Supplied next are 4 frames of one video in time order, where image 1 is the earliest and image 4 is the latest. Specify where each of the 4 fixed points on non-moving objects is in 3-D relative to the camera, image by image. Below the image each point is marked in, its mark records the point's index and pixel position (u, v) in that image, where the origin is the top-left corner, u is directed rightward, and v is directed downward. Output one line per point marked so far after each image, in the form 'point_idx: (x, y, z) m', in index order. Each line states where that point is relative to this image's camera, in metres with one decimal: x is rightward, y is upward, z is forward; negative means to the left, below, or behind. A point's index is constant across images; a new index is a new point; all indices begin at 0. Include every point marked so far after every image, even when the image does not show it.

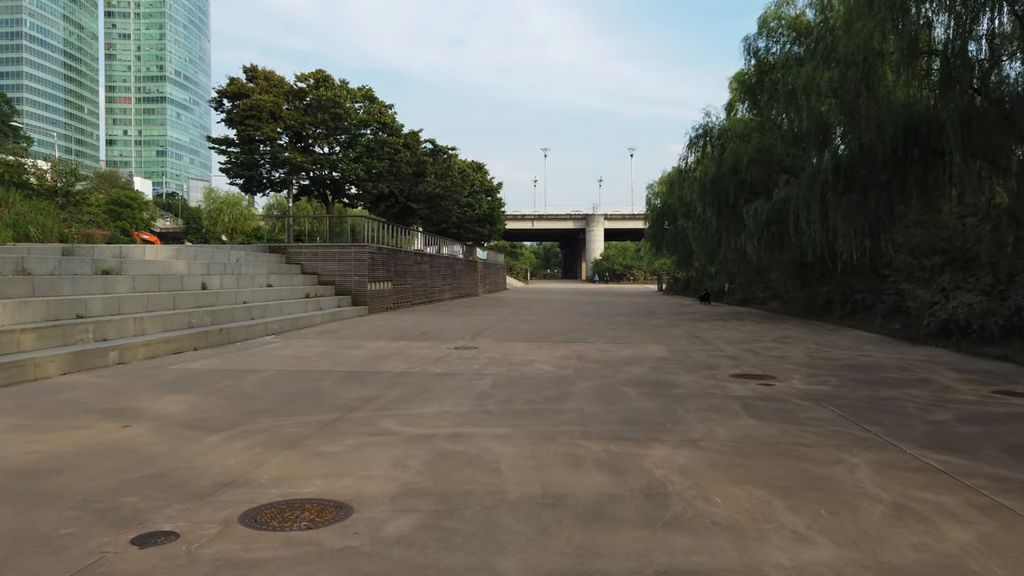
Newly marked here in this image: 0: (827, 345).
0: (+4.7, -0.9, +11.7) m
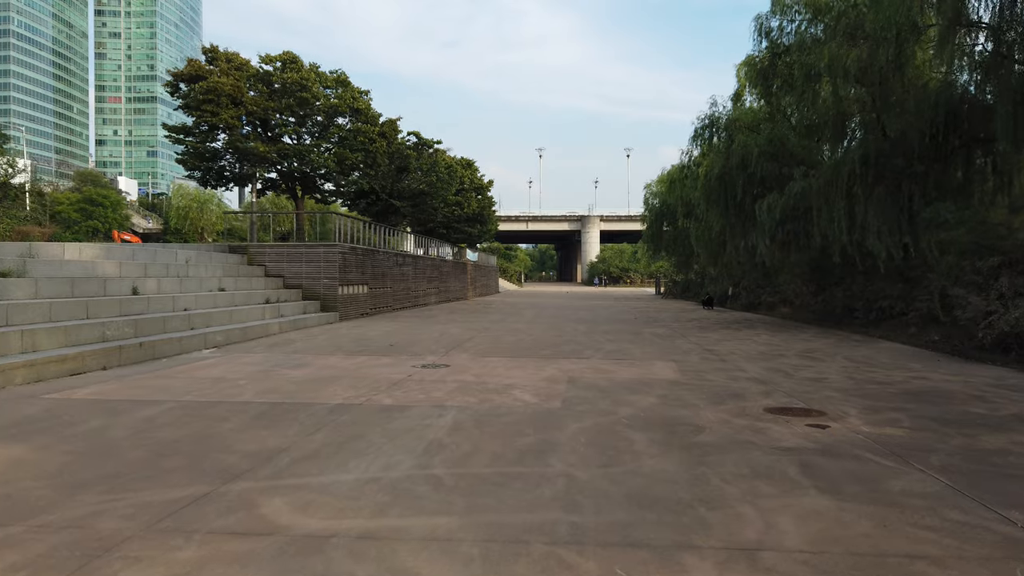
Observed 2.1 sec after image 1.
0: (+4.5, -1.0, +9.8) m
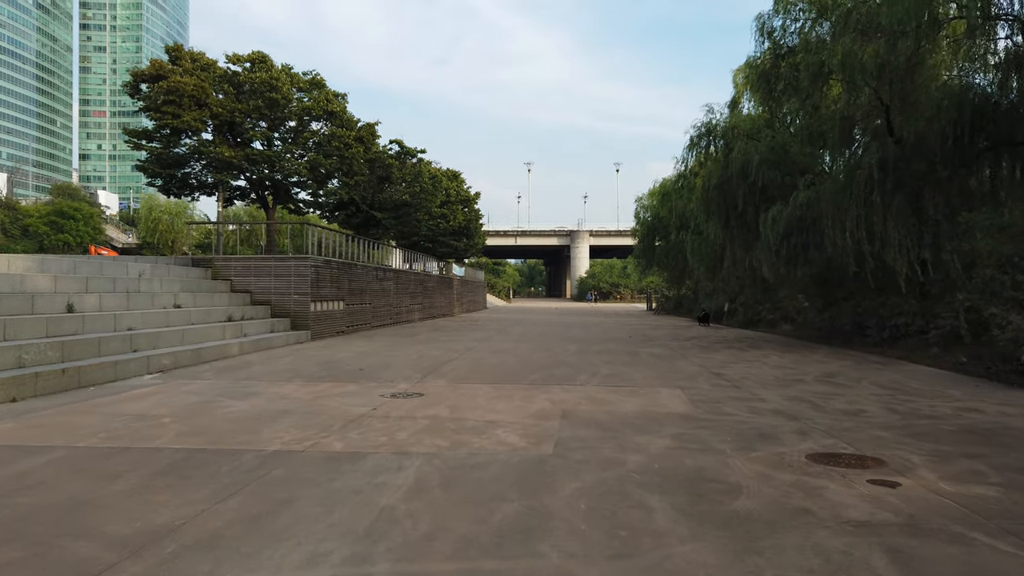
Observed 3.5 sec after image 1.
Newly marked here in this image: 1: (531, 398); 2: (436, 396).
0: (+4.3, -1.1, +8.6) m
1: (+0.2, -1.1, +7.7) m
2: (-0.8, -1.1, +8.0) m
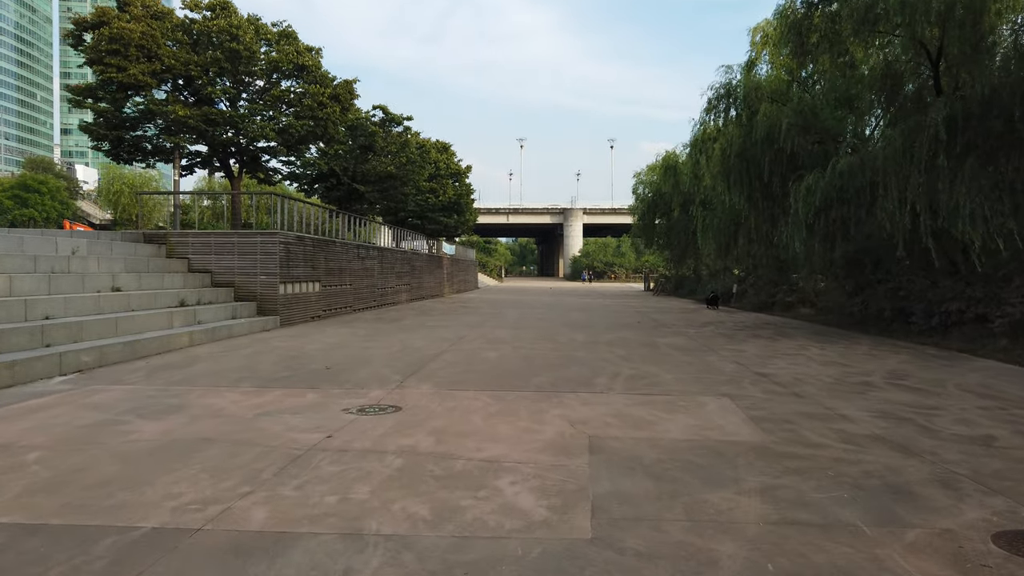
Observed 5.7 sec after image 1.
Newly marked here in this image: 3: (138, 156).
0: (+4.3, -1.0, +6.8) m
1: (+0.2, -1.0, +5.8) m
2: (-0.8, -1.0, +6.1) m
3: (-7.5, +2.6, +15.4) m
